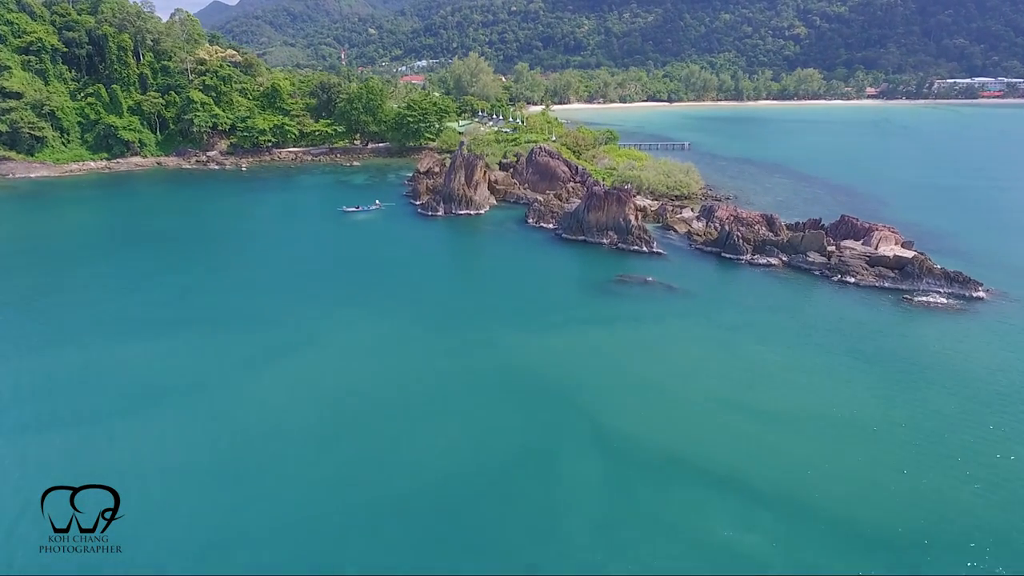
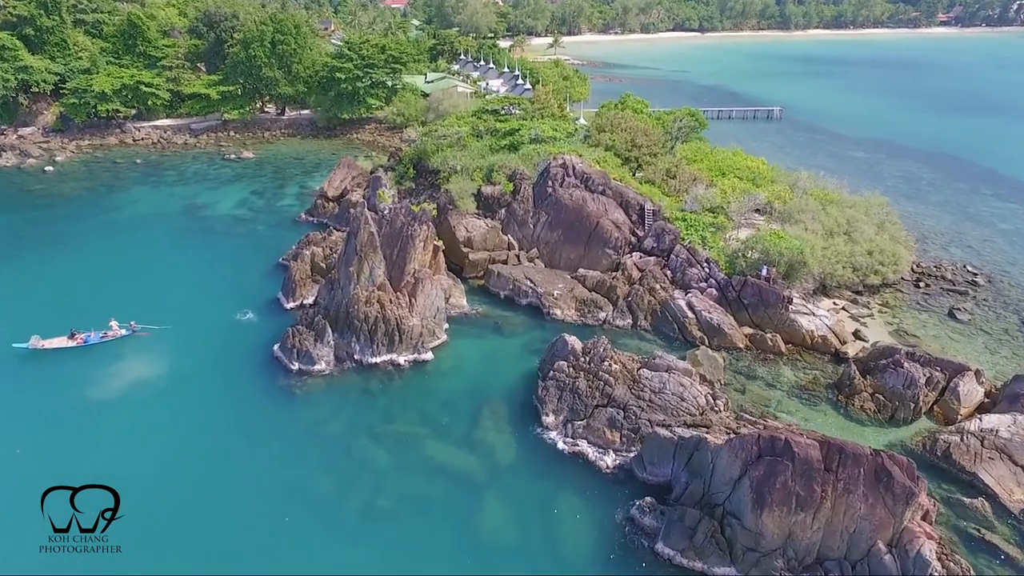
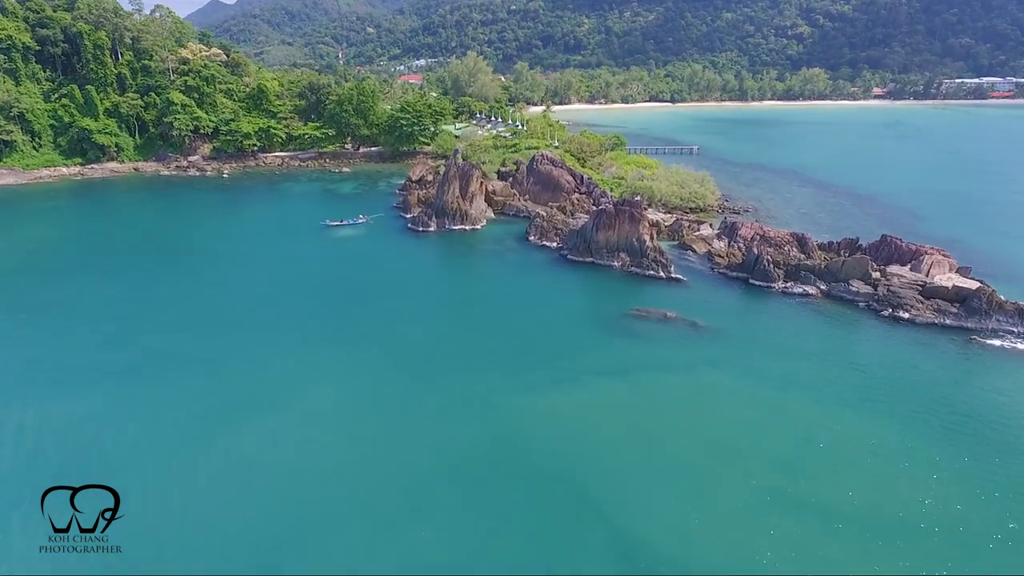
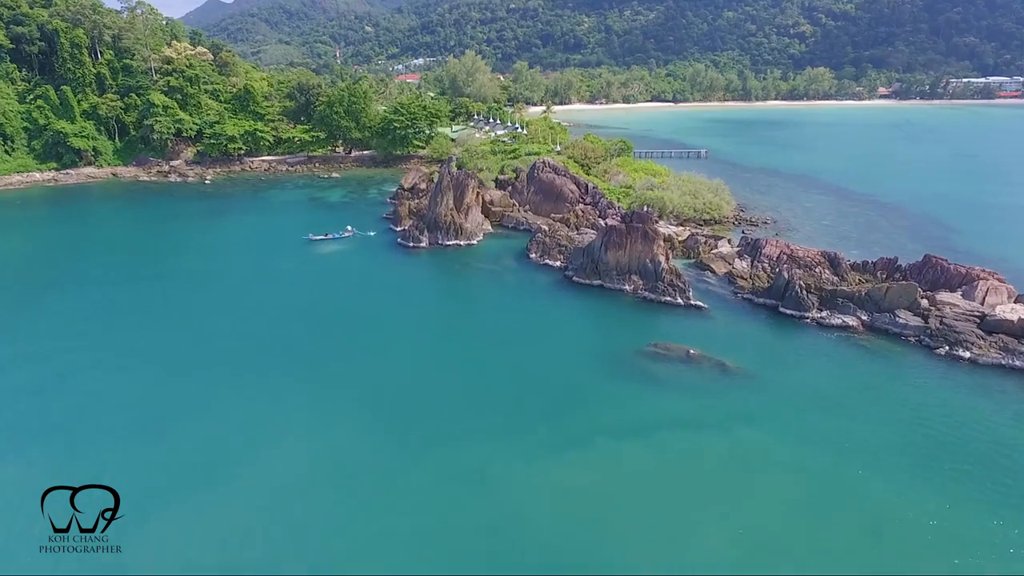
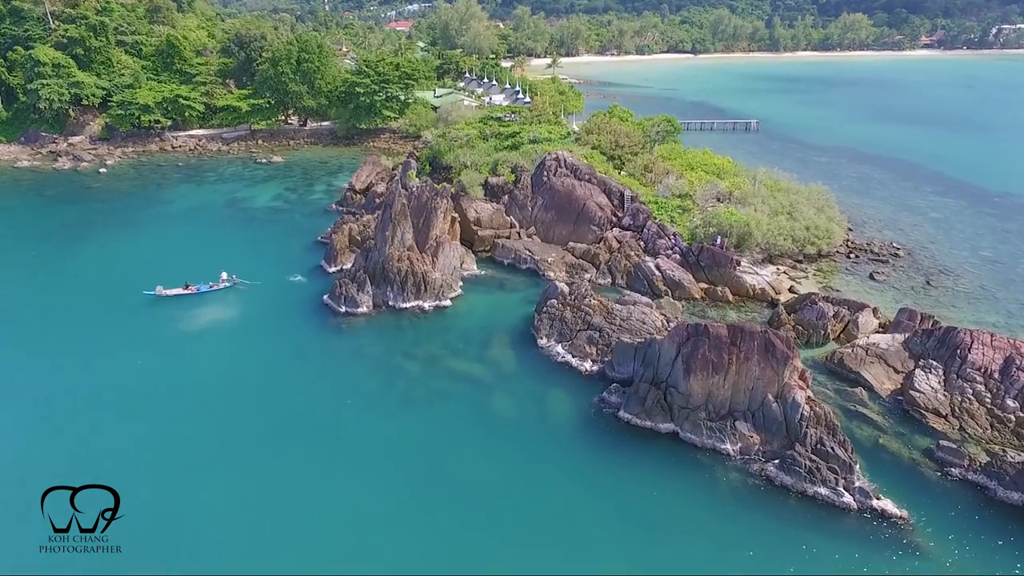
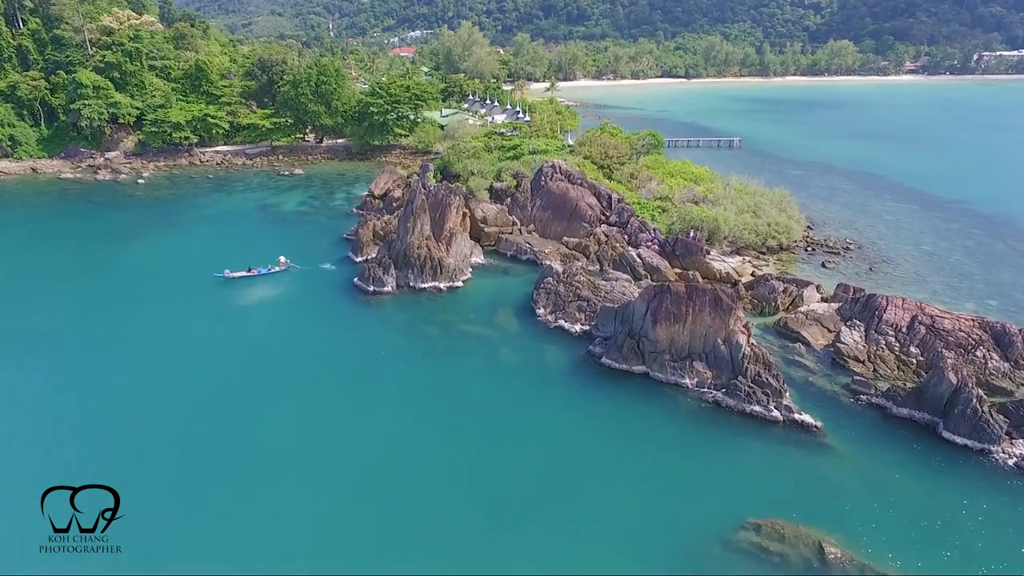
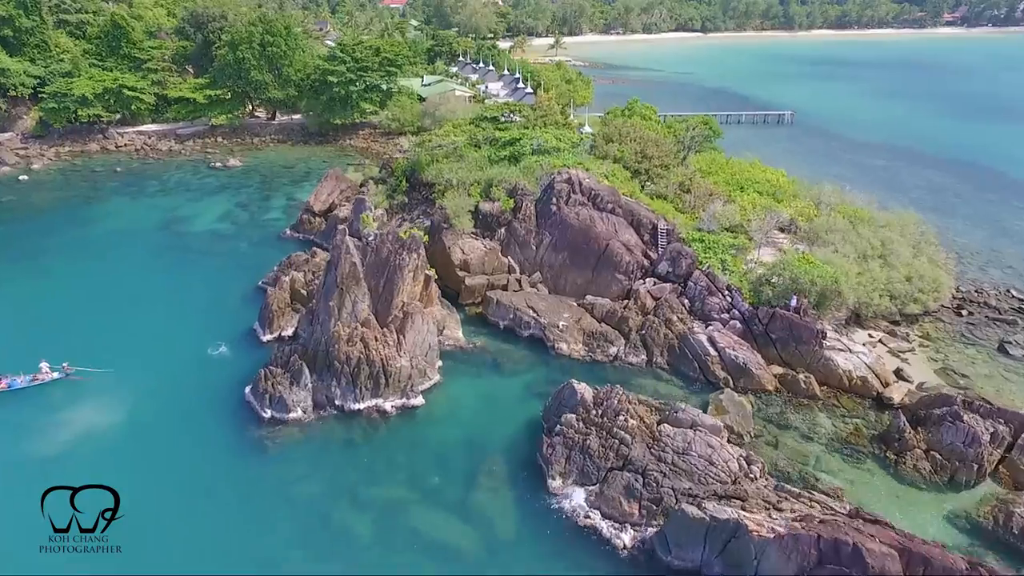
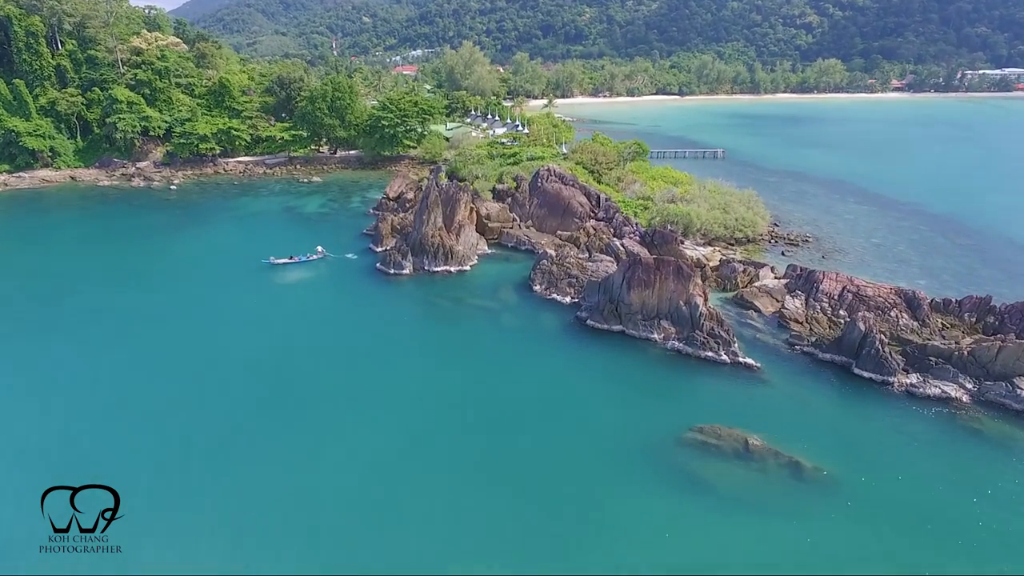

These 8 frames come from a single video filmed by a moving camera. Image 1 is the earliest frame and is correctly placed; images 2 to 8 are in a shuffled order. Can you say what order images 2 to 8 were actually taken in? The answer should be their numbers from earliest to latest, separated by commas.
3, 4, 8, 6, 5, 2, 7
